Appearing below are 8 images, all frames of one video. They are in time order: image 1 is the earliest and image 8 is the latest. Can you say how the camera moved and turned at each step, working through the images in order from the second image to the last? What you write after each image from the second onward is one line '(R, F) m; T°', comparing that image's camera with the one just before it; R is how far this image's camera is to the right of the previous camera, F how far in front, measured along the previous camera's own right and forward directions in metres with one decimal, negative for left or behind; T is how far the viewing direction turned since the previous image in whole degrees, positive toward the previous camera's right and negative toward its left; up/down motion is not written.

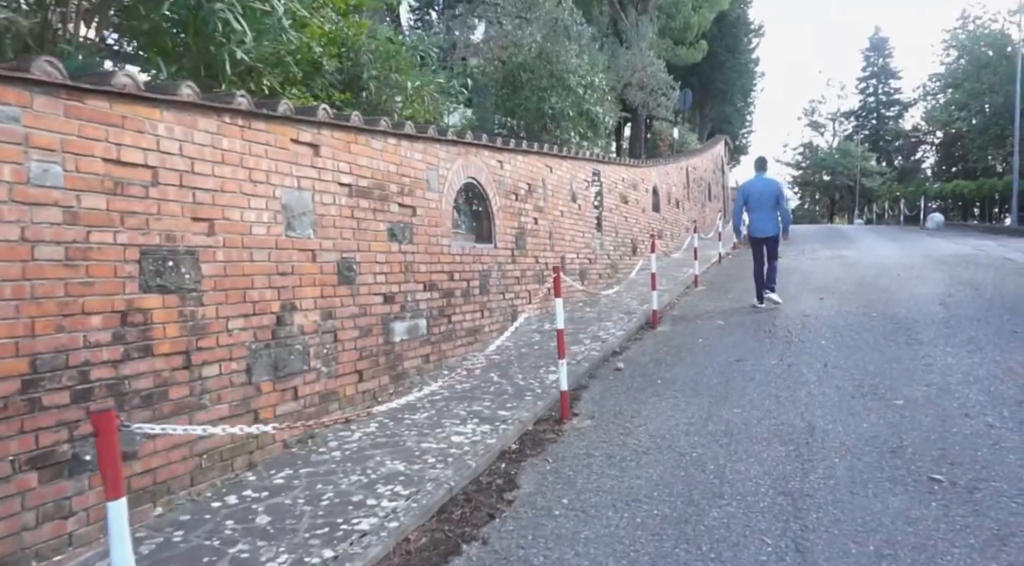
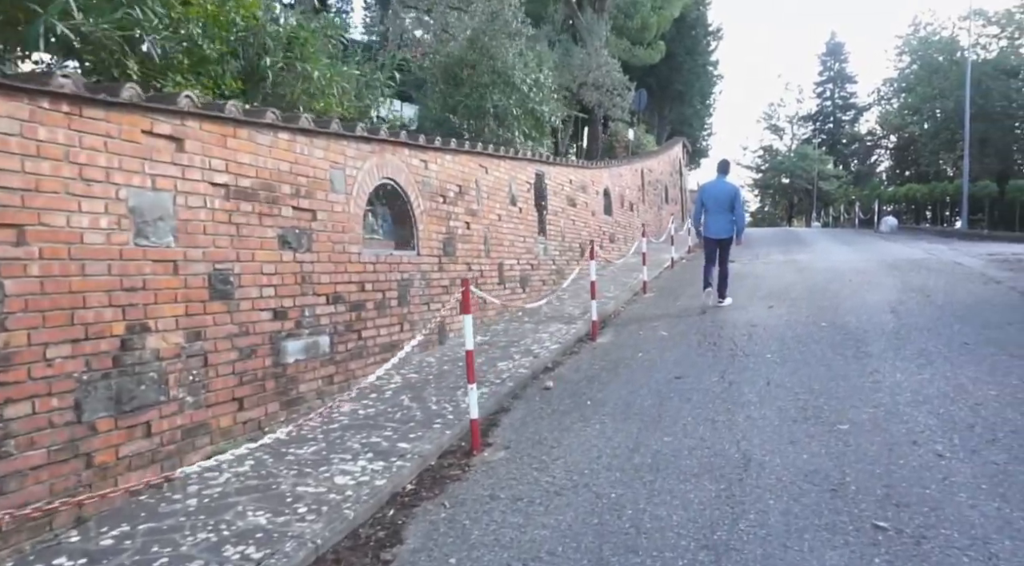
(+0.5, +0.6) m; +3°
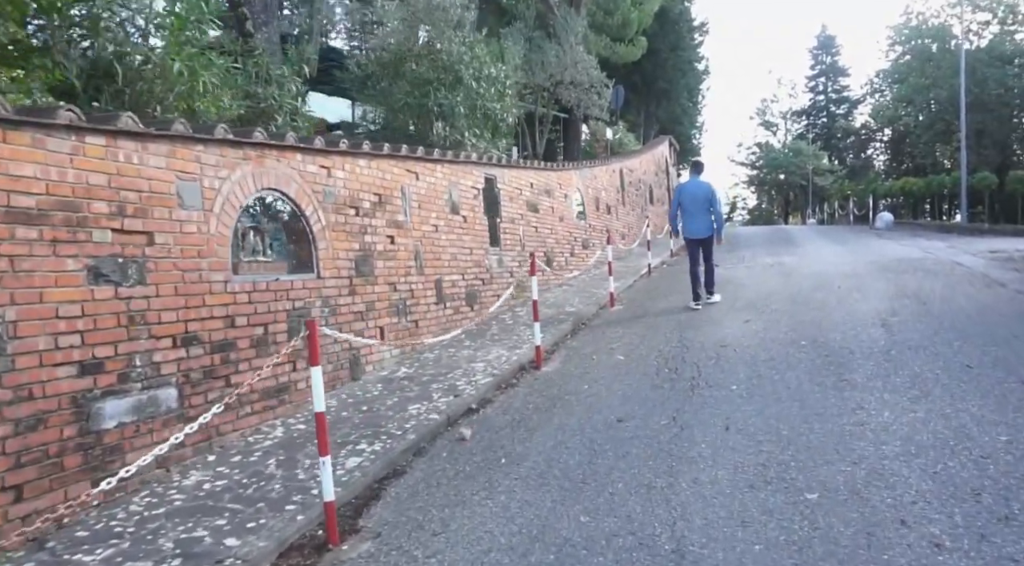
(+0.8, +1.1) m; 0°
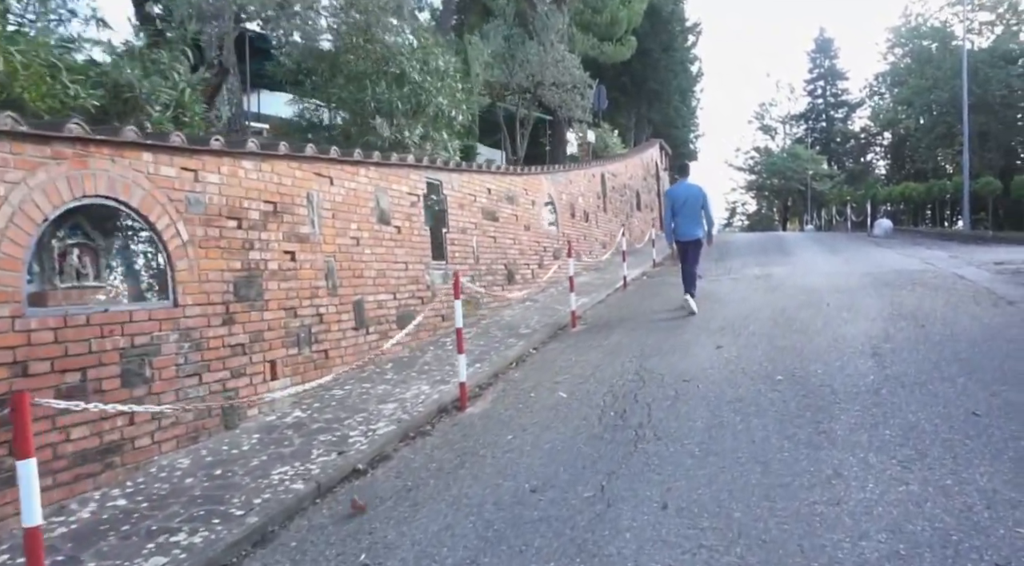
(+0.8, +1.1) m; 0°
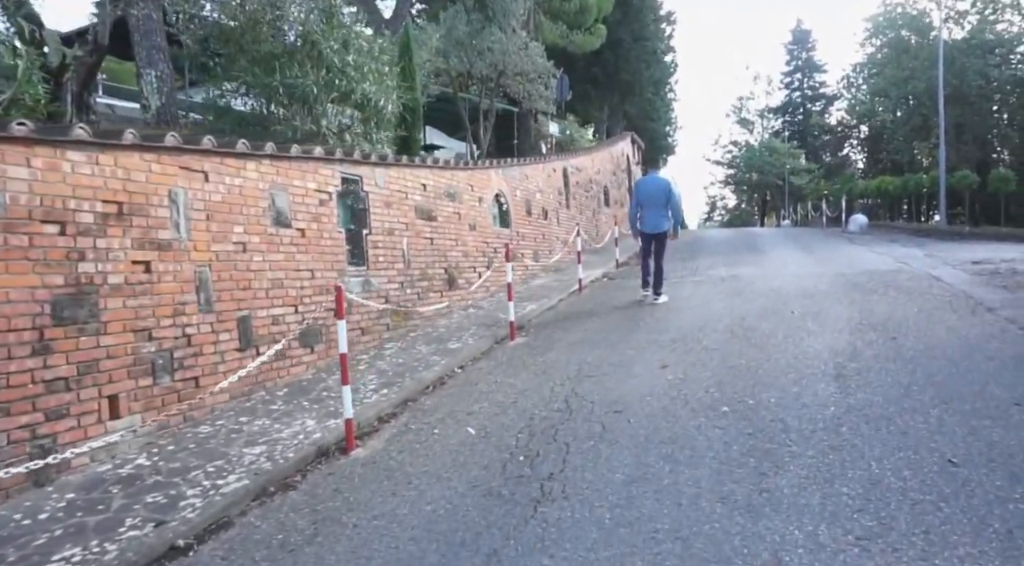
(+0.7, +1.0) m; +1°
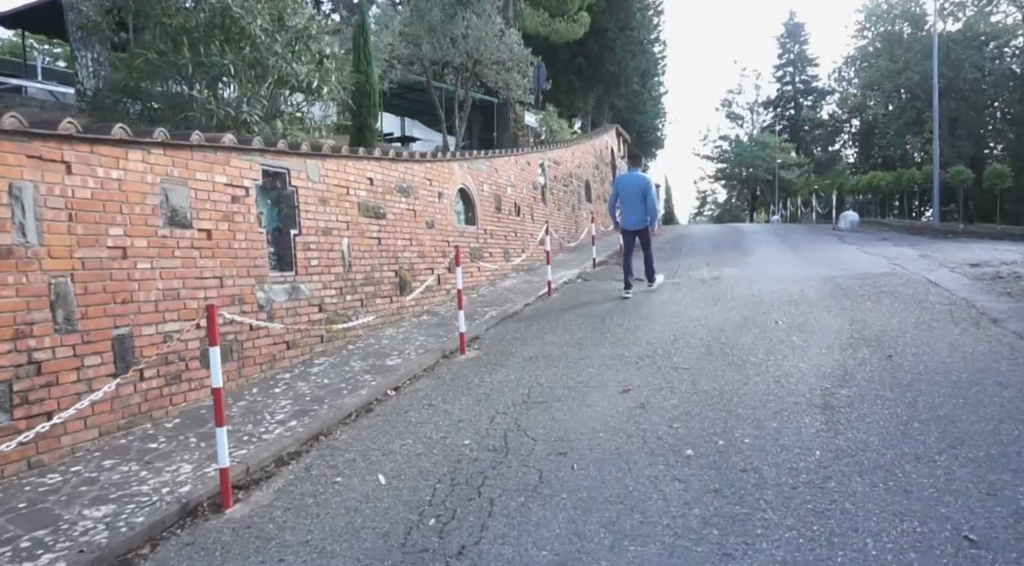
(+0.5, +1.0) m; +1°
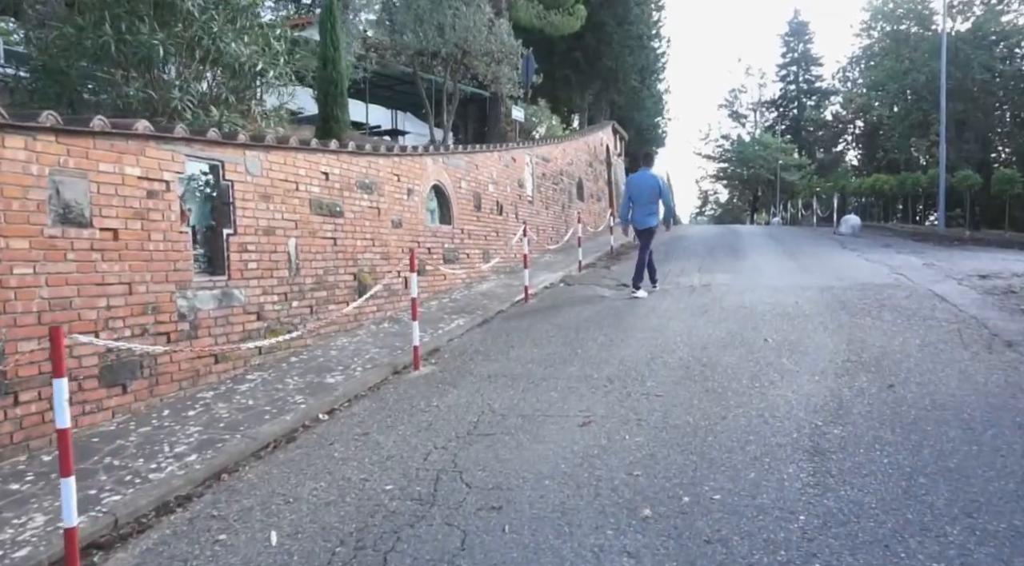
(+0.4, +0.8) m; 0°
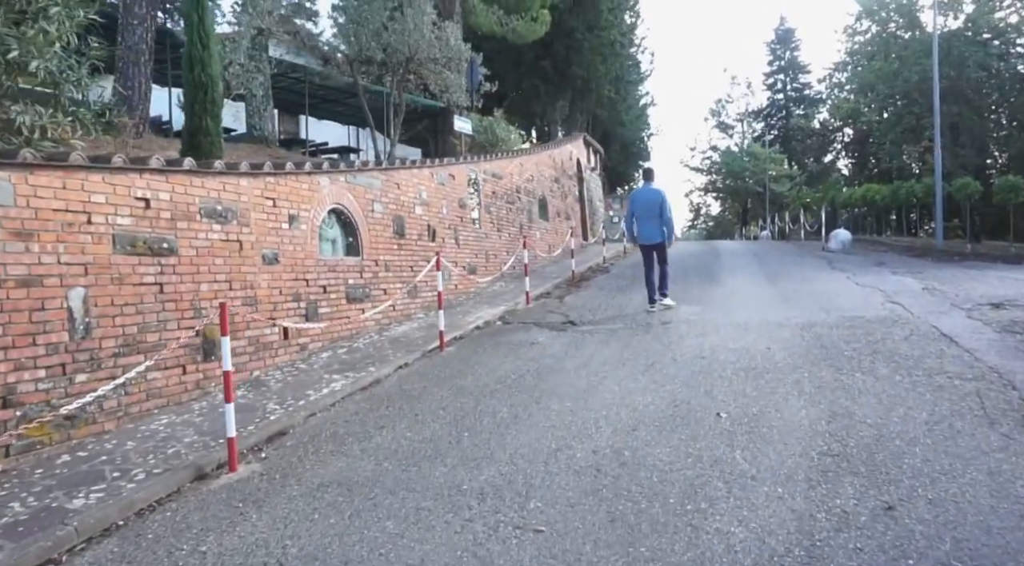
(+1.1, +1.9) m; 0°
